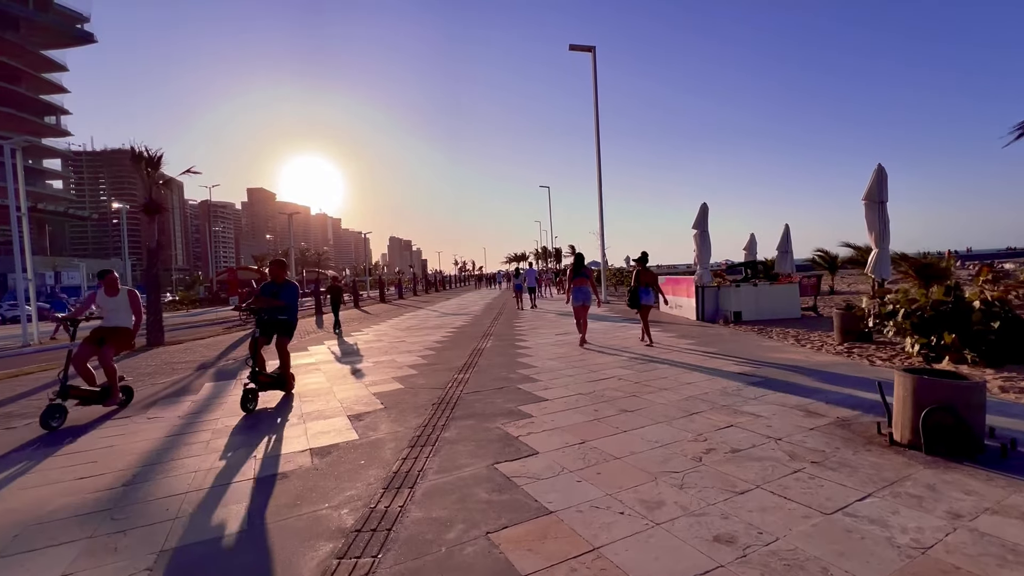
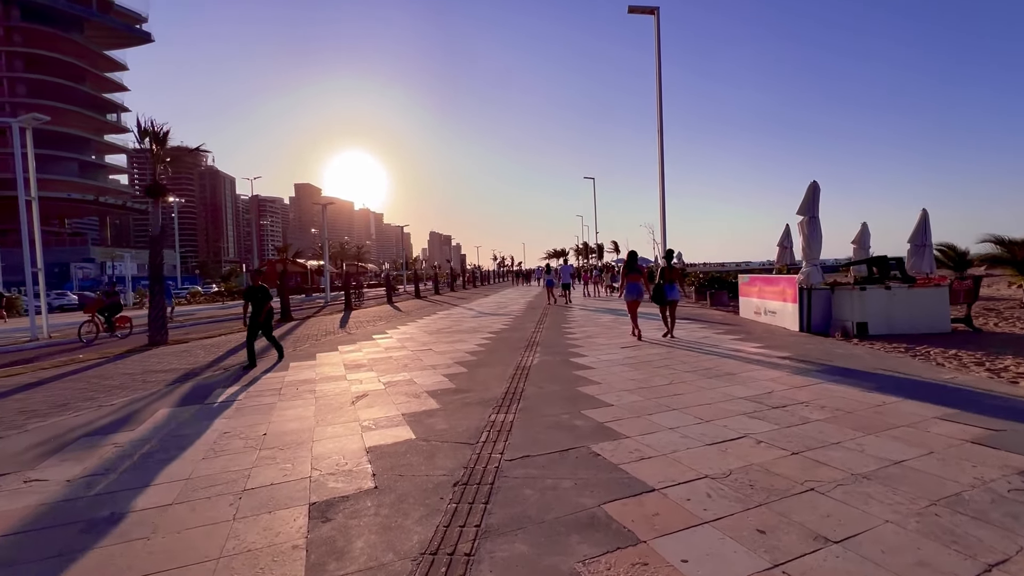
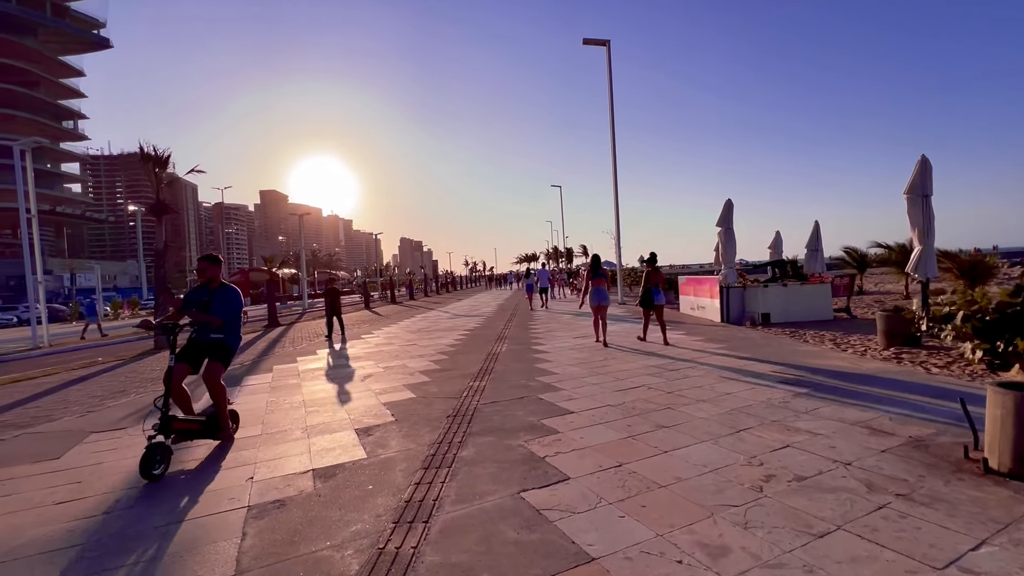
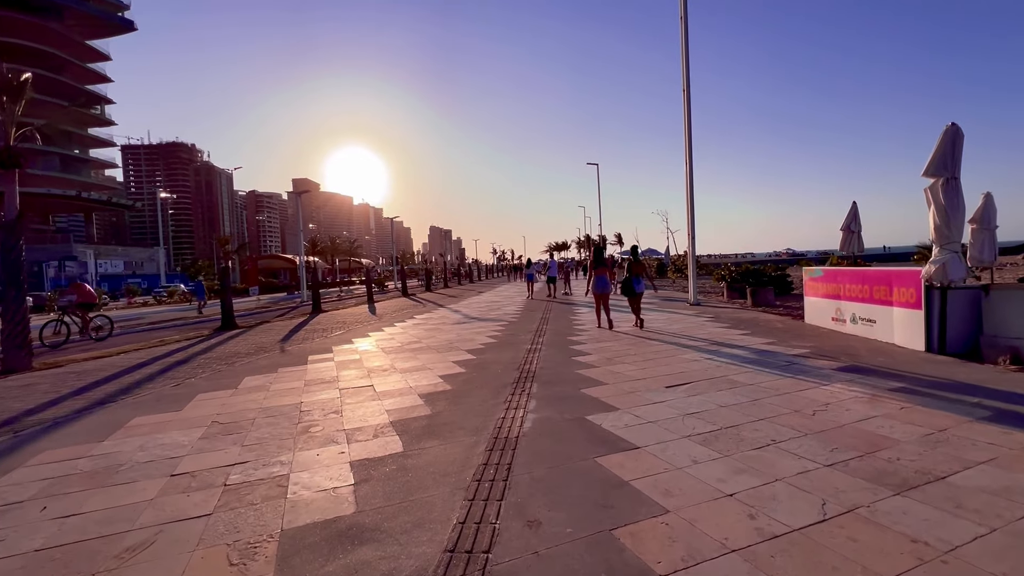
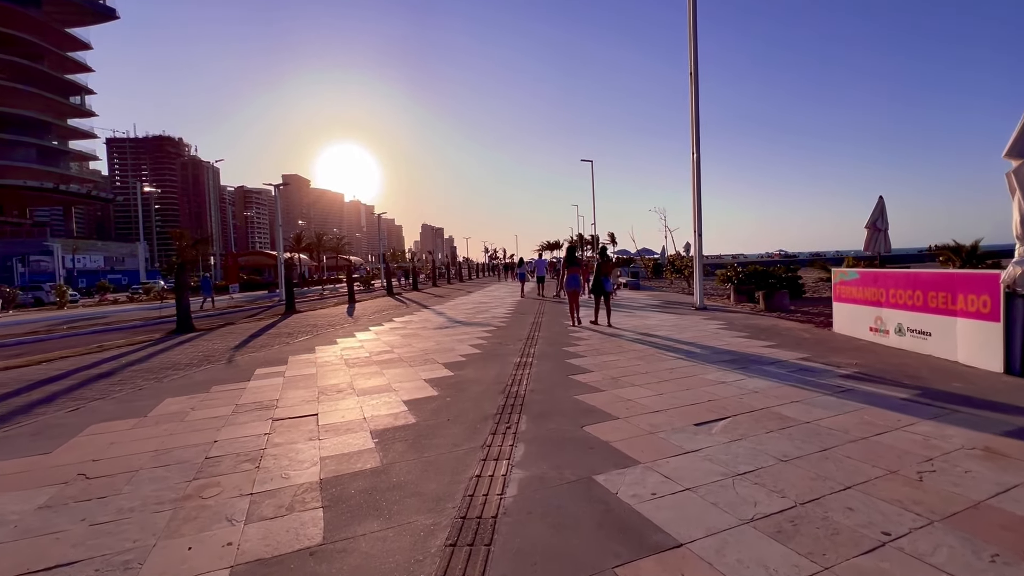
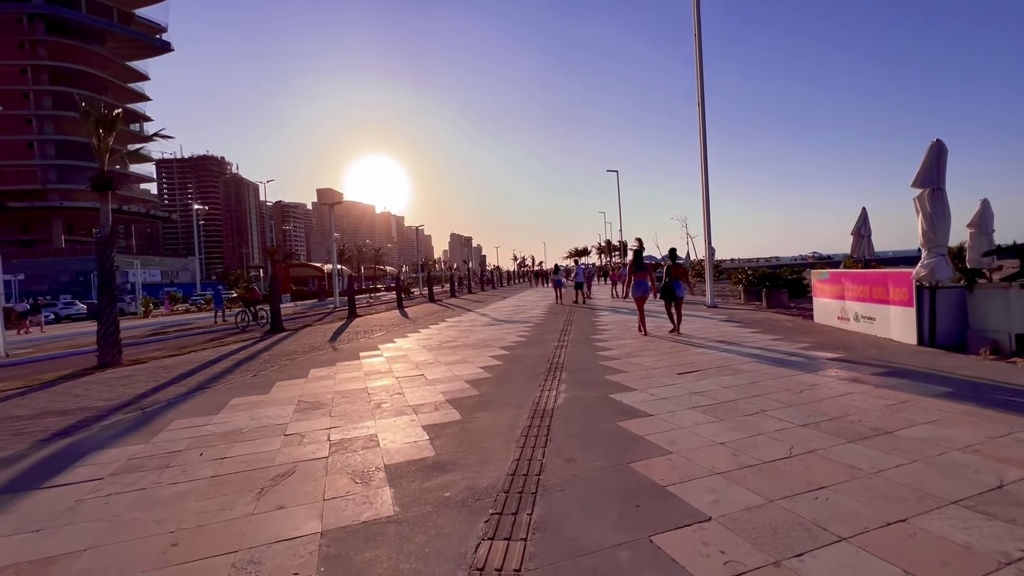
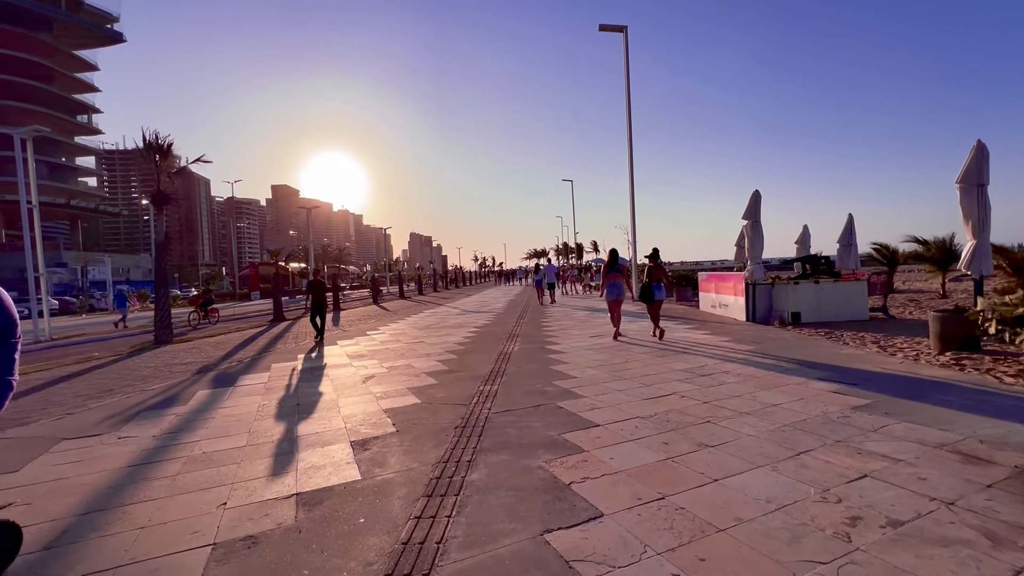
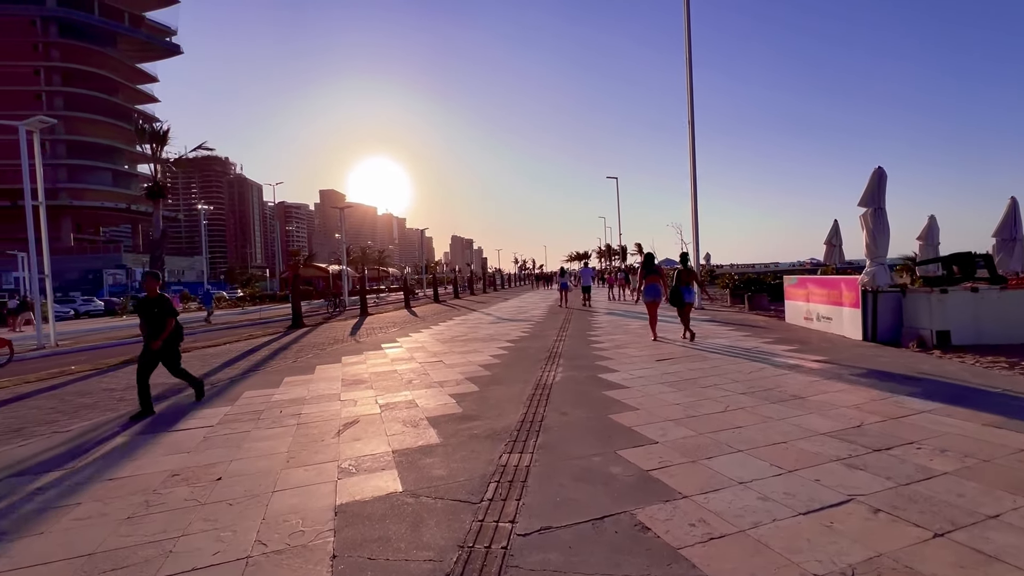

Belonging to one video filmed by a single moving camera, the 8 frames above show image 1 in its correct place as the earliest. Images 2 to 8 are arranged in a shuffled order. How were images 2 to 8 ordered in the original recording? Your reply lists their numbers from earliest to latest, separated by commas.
3, 7, 2, 8, 6, 4, 5
